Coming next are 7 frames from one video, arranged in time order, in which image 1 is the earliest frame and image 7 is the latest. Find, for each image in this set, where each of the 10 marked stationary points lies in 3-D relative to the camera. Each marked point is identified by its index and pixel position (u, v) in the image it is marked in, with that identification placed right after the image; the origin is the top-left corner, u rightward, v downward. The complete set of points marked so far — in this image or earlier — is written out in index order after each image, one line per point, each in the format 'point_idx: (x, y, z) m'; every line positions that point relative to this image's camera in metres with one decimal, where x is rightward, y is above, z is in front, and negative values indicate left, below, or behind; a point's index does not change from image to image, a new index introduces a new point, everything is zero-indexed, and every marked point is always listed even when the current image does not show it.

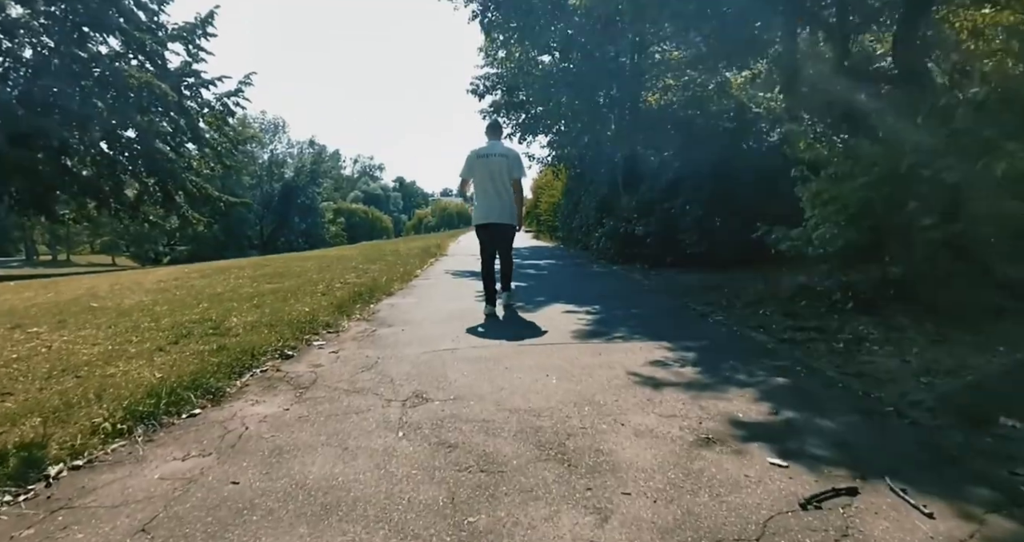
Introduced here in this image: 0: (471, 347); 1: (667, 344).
0: (-0.4, -0.7, +5.6) m
1: (+1.3, -0.6, +5.3) m
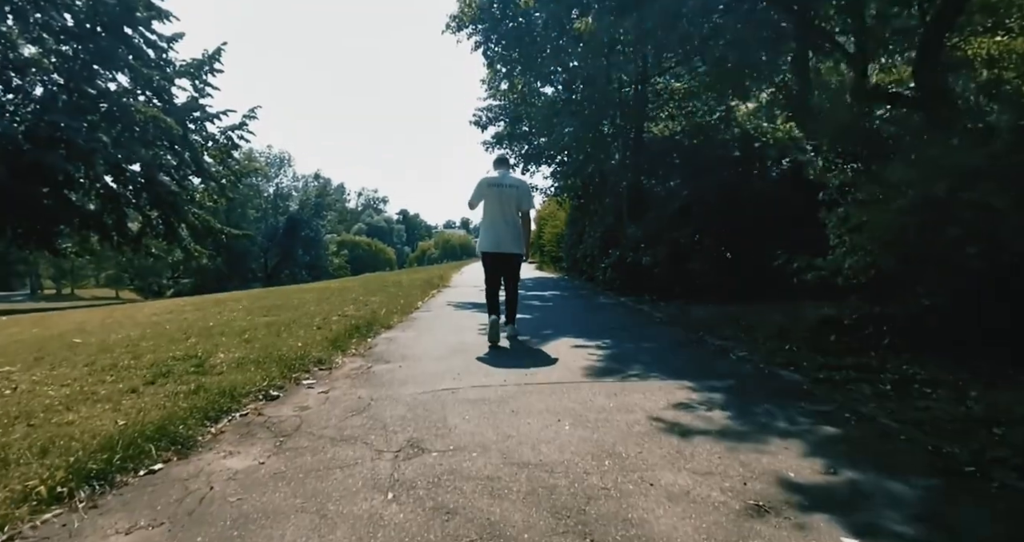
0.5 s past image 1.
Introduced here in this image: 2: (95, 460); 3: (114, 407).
0: (-0.3, -1.0, +5.2) m
1: (+1.3, -0.8, +4.8) m
2: (-2.0, -0.9, +3.0) m
3: (-2.7, -0.9, +4.2) m
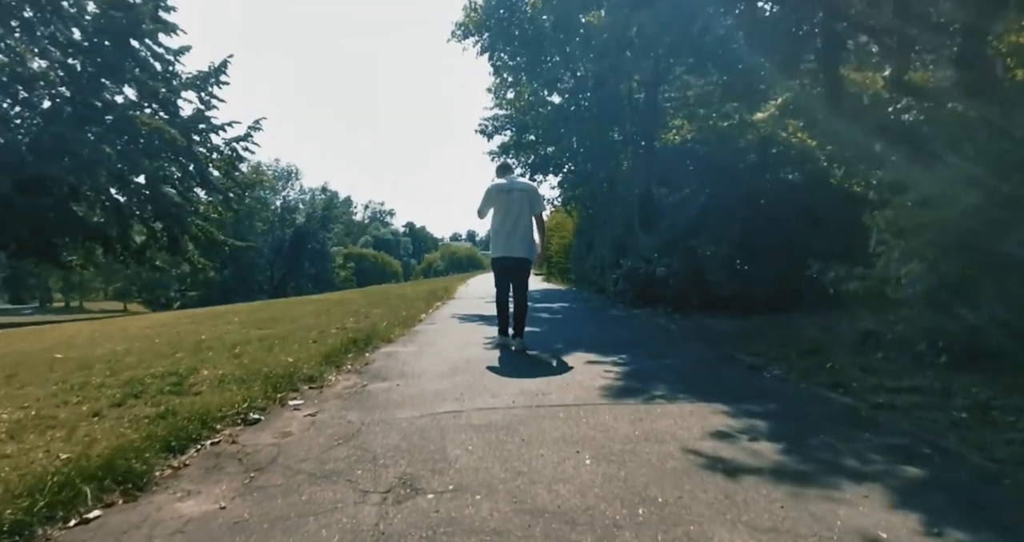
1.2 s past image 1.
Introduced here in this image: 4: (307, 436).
0: (-0.3, -1.0, +4.6) m
1: (+1.4, -0.9, +4.2) m
2: (-2.0, -0.9, +2.5) m
3: (-2.6, -1.0, +3.7) m
4: (-1.3, -1.1, +4.1) m
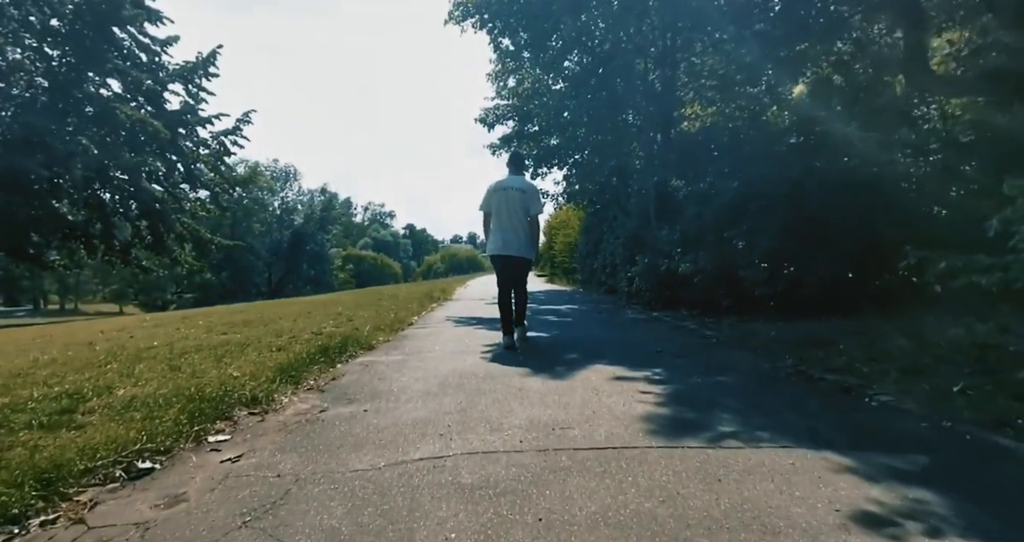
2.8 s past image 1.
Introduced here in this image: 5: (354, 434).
0: (-0.2, -0.9, +3.1) m
1: (+1.4, -0.8, +2.8) m
2: (-1.9, -0.8, +1.1) m
3: (-2.6, -0.9, +2.3) m
4: (-1.3, -1.0, +2.7) m
5: (-0.9, -1.0, +3.8) m
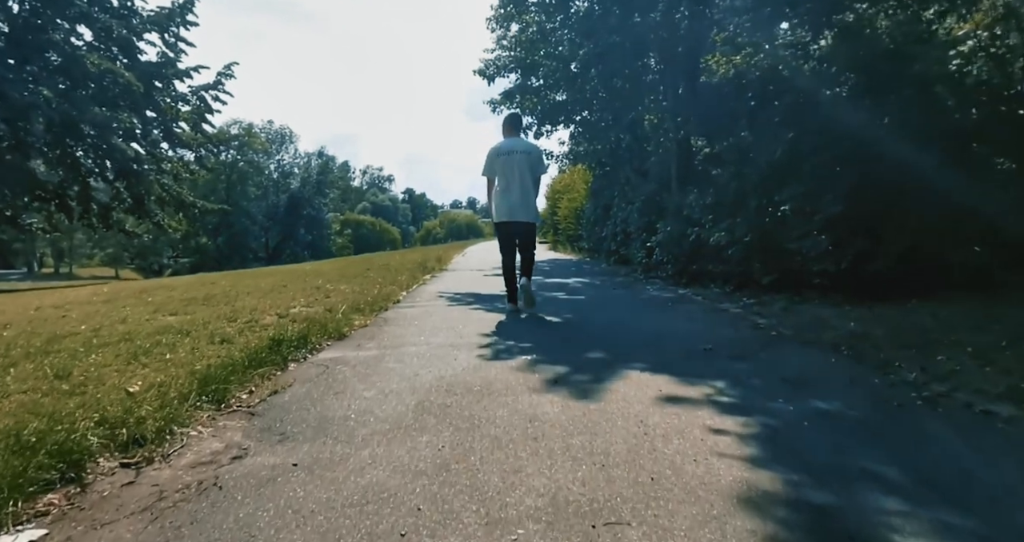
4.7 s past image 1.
0: (-0.2, -0.9, +1.6) m
1: (+1.5, -0.8, +1.2) m
2: (-1.9, -0.9, -0.5) m
3: (-2.5, -0.9, +0.7) m
4: (-1.3, -1.0, +1.1) m
5: (-0.9, -0.9, +2.2) m
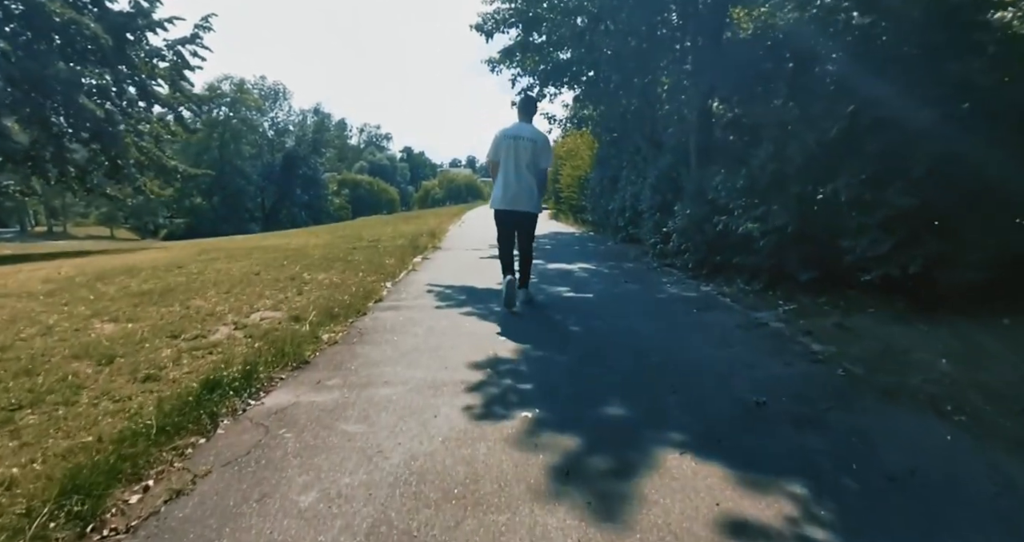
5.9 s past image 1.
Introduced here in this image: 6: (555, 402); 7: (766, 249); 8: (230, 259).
0: (-0.2, -1.3, +0.4) m
1: (+1.5, -1.3, 0.0) m
2: (-1.9, -1.5, -1.6) m
3: (-2.6, -1.3, -0.4) m
4: (-1.3, -1.4, 0.0) m
5: (-0.9, -1.3, +1.1) m
6: (+0.4, -0.9, +4.3) m
7: (+3.2, +0.3, +7.9) m
8: (-5.9, +0.3, +13.3) m
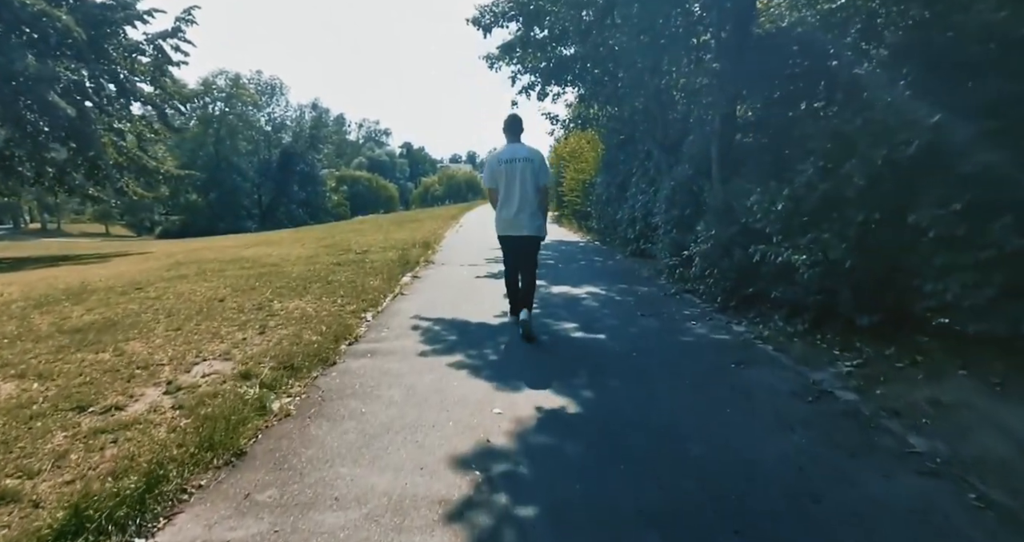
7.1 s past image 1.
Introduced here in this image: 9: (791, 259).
0: (-0.2, -1.8, -0.8) m
1: (+1.4, -1.7, -1.2) m
2: (-1.9, -1.9, -2.9) m
3: (-2.6, -1.8, -1.7) m
4: (-1.3, -1.9, -1.3) m
5: (-0.9, -1.7, -0.2) m
6: (+0.4, -1.3, +3.0) m
7: (+3.2, -0.1, +6.7) m
8: (-5.9, 0.0, +12.1) m
9: (+3.1, +0.2, +6.9) m
